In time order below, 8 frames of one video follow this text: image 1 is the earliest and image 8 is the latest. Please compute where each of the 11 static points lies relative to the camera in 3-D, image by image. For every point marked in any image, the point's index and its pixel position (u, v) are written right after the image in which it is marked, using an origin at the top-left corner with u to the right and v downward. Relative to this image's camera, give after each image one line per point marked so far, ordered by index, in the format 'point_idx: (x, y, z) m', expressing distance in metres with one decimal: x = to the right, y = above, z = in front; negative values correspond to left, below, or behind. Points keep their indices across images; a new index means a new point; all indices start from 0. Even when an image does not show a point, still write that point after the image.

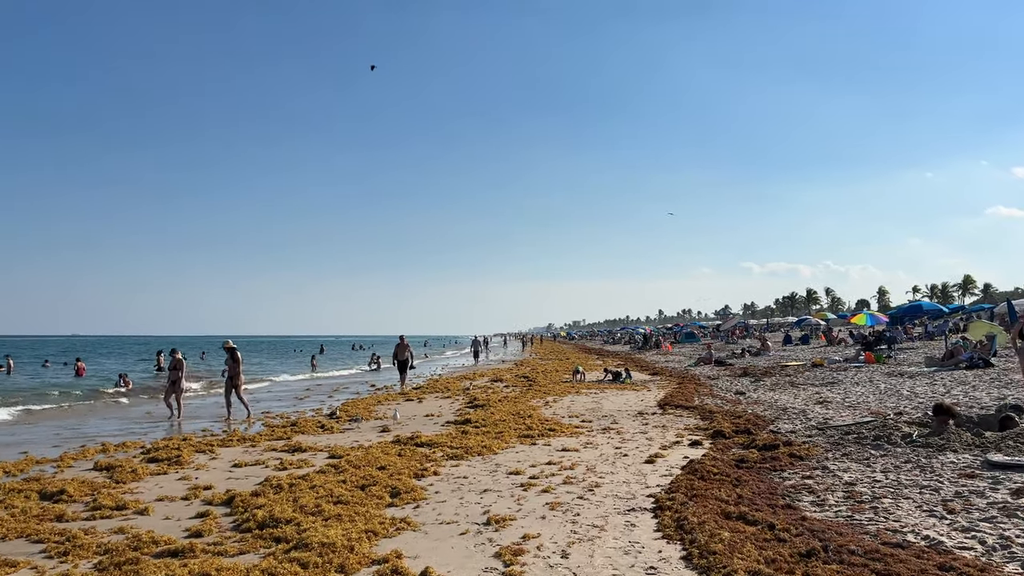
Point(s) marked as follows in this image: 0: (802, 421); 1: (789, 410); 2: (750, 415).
0: (+7.6, -3.5, +15.4) m
1: (+8.2, -3.6, +17.3) m
2: (+6.8, -3.6, +16.6) m
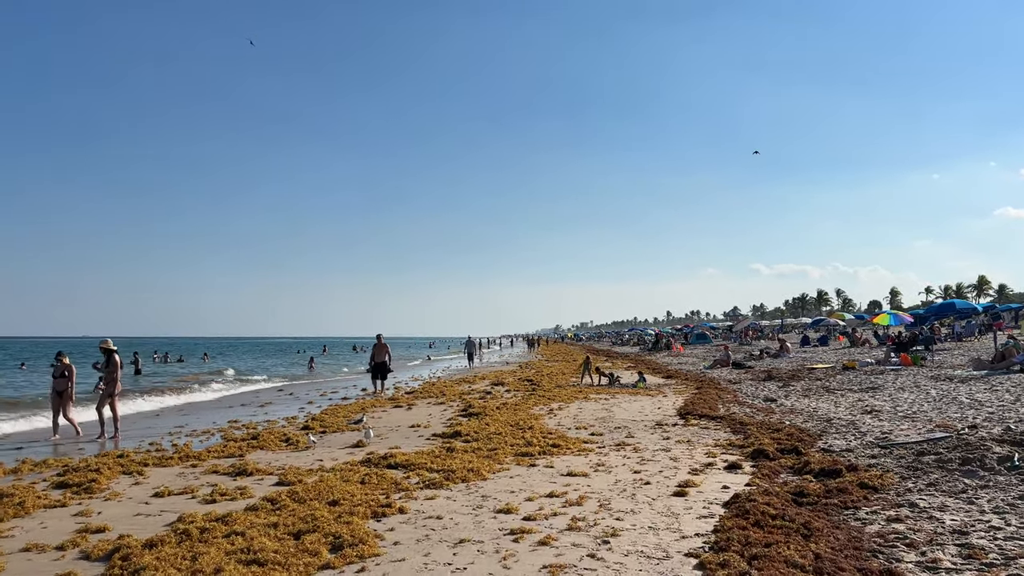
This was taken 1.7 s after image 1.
0: (+7.5, -3.3, +12.8) m
1: (+8.1, -3.4, +14.7) m
2: (+6.7, -3.4, +14.1) m
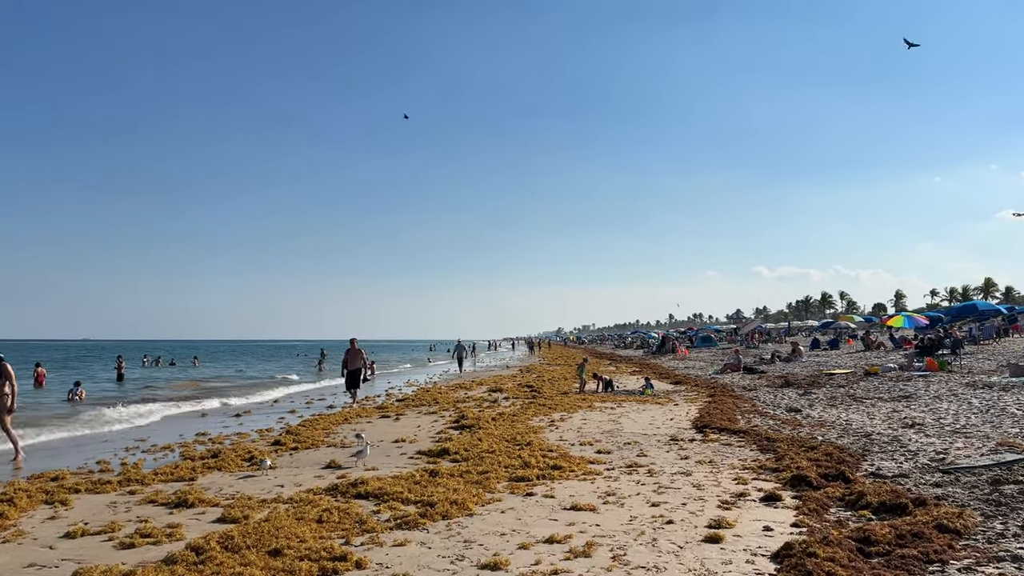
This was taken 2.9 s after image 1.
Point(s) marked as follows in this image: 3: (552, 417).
0: (+7.4, -3.2, +11.0) m
1: (+8.0, -3.3, +12.9) m
2: (+6.6, -3.3, +12.3) m
3: (+1.2, -3.9, +17.7) m
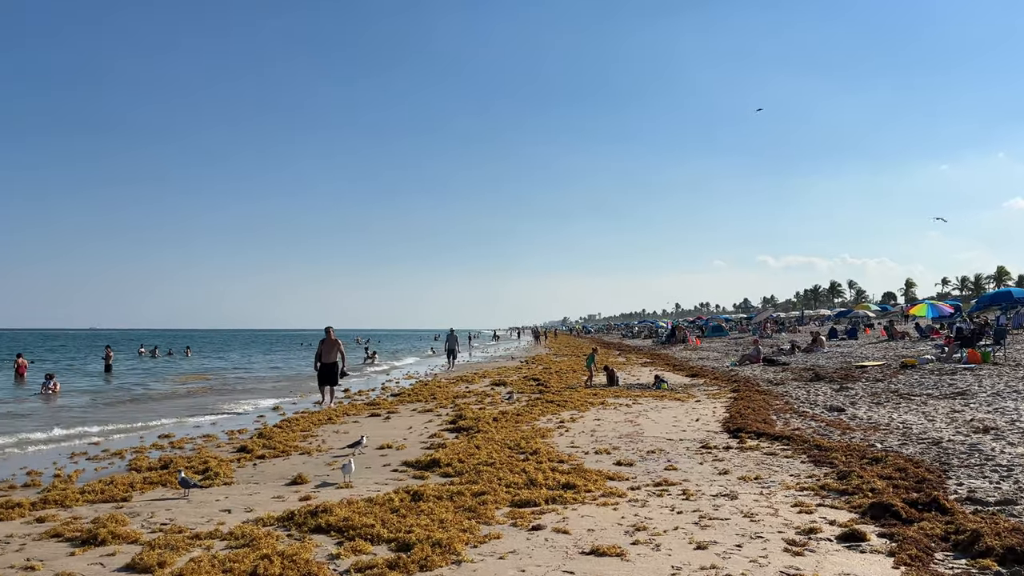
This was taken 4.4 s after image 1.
0: (+7.5, -2.9, +8.9) m
1: (+8.1, -3.0, +10.8) m
2: (+6.6, -2.9, +10.2) m
3: (+1.3, -3.5, +15.6) m
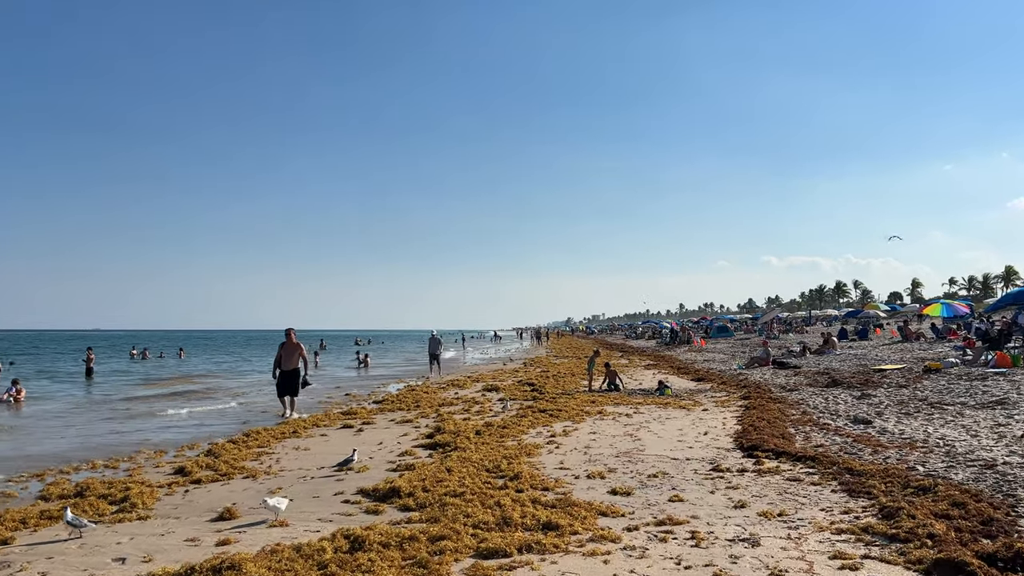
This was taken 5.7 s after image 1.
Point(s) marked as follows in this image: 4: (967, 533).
0: (+7.1, -2.8, +7.2) m
1: (+7.7, -2.9, +9.0) m
2: (+6.2, -2.9, +8.4) m
3: (+0.9, -3.4, +13.9) m
4: (+5.2, -2.8, +6.7) m
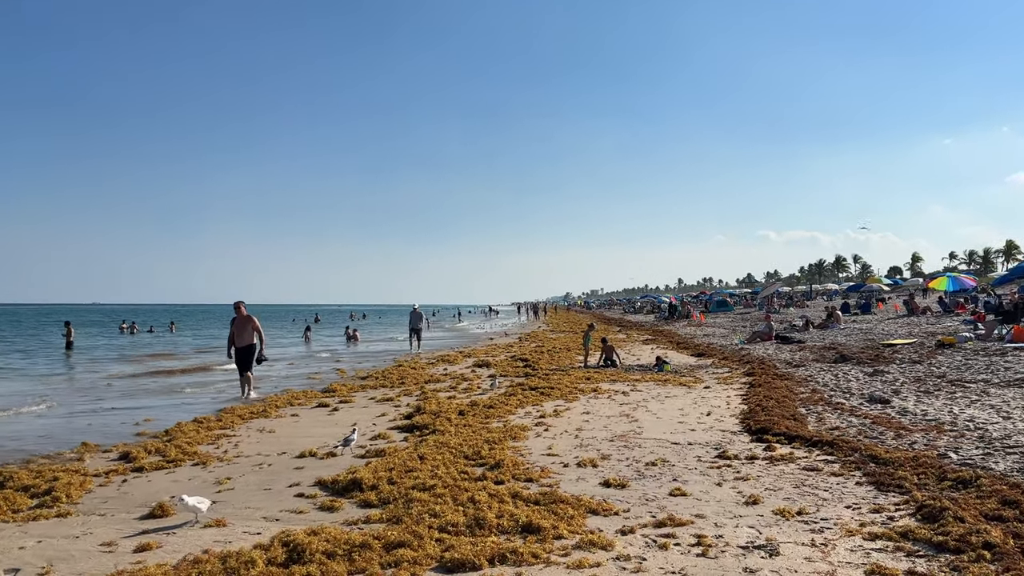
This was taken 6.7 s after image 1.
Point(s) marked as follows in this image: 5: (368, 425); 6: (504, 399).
0: (+6.8, -2.4, +6.1) m
1: (+7.4, -2.4, +7.9) m
2: (+6.0, -2.4, +7.3) m
3: (+0.6, -2.7, +12.8) m
4: (+4.9, -2.4, +5.6) m
5: (-3.0, -2.8, +12.1) m
6: (-0.2, -2.7, +14.5) m
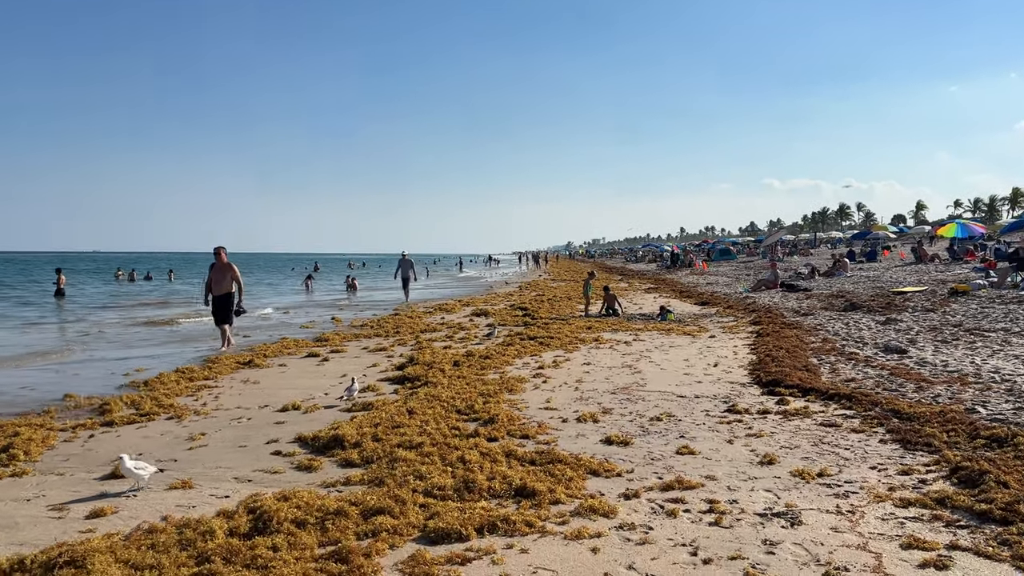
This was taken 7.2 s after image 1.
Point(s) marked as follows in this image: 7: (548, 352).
0: (+6.7, -1.8, +5.5) m
1: (+7.3, -1.6, +7.3) m
2: (+5.9, -1.7, +6.7) m
3: (+0.6, -1.5, +12.2) m
4: (+4.8, -1.9, +5.0) m
5: (-3.0, -1.7, +11.5) m
6: (-0.2, -1.4, +13.9) m
7: (+0.8, -1.5, +13.5) m
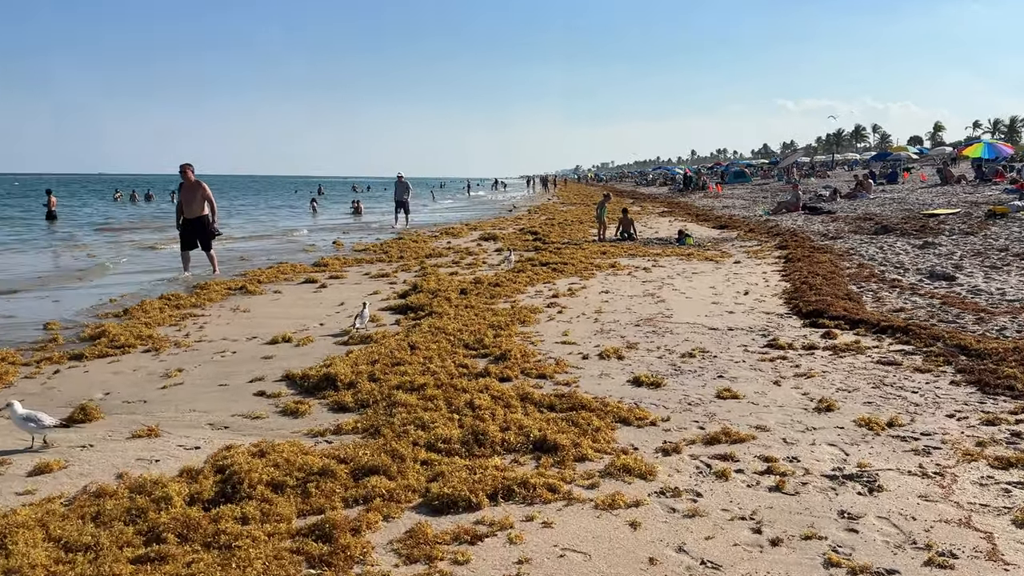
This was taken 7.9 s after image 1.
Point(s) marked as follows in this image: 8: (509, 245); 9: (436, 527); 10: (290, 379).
0: (+6.9, -1.2, +4.5) m
1: (+7.5, -0.8, +6.3) m
2: (+6.1, -0.9, +5.7) m
3: (+0.8, 0.0, +11.2) m
4: (+5.0, -1.3, +4.1) m
5: (-2.8, -0.3, +10.6) m
6: (0.0, +0.3, +12.9) m
7: (+1.1, +0.2, +12.5) m
8: (-0.1, +1.4, +19.5) m
9: (-0.4, -1.5, +3.9) m
10: (-2.5, -1.0, +6.6) m
